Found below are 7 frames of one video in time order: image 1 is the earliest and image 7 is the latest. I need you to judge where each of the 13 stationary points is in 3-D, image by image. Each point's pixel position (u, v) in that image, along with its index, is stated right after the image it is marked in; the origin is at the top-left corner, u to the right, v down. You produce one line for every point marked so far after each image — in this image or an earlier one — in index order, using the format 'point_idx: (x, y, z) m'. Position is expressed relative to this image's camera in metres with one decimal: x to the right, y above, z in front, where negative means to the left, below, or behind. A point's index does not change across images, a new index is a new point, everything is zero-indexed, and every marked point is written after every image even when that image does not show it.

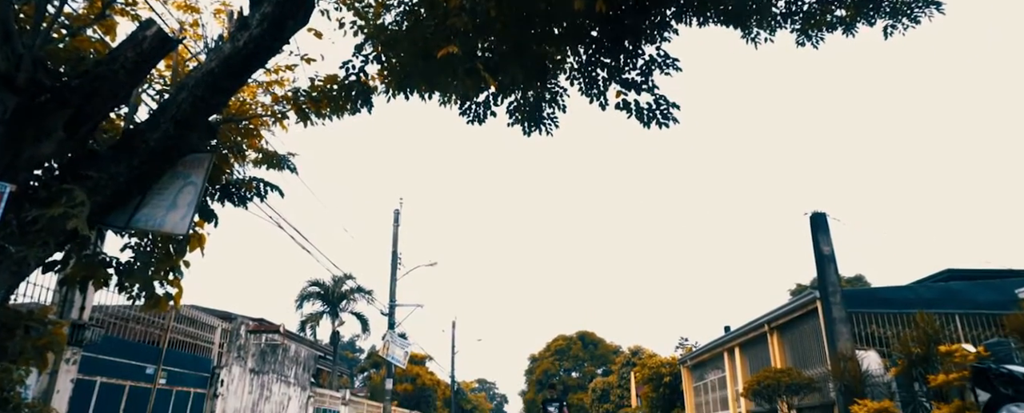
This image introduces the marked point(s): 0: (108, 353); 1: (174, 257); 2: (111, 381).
0: (-5.9, -2.1, +10.0) m
1: (-3.5, -0.5, +7.1) m
2: (-5.9, -2.6, +10.1) m
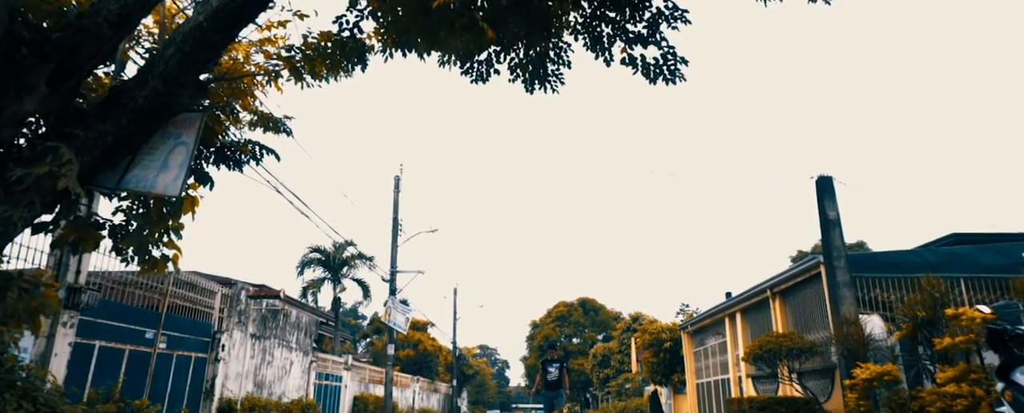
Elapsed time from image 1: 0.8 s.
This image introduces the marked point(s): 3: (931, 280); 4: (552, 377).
0: (-5.9, -1.6, +10.0) m
1: (-3.5, -0.1, +6.9) m
2: (-5.9, -2.0, +10.1) m
3: (+5.8, -1.0, +9.5) m
4: (+0.7, -2.6, +10.6) m
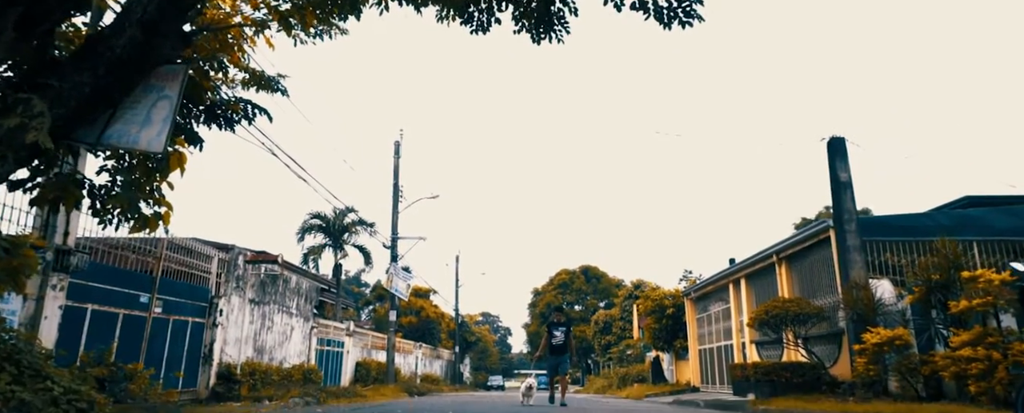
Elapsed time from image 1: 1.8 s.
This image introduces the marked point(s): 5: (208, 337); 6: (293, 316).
0: (-5.9, -1.0, +9.7) m
1: (-3.5, +0.3, +6.6) m
2: (-5.9, -1.5, +9.9) m
3: (+5.9, -0.5, +9.2) m
4: (+0.7, -2.0, +10.4) m
5: (-6.0, -2.6, +13.5) m
6: (-6.0, -3.0, +18.7) m
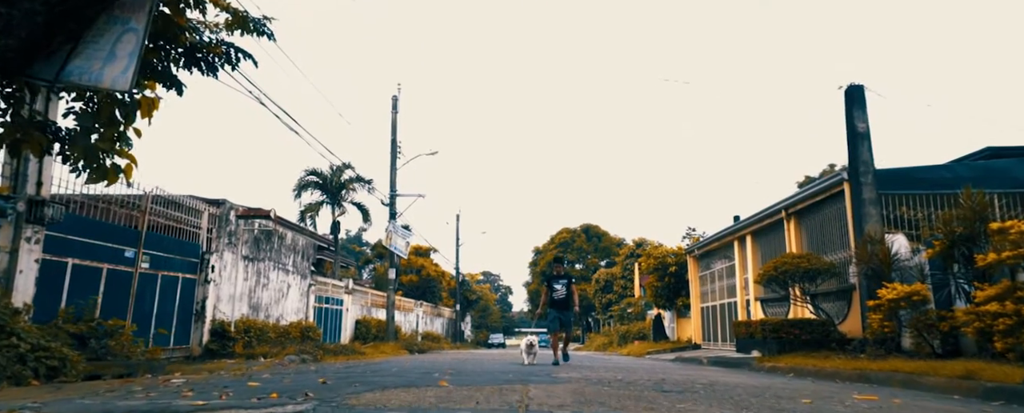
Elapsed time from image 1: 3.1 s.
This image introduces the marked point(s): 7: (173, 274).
0: (-5.9, -0.4, +9.3) m
1: (-3.5, +0.8, +6.1) m
2: (-5.9, -0.8, +9.4) m
3: (+5.9, +0.2, +8.7) m
4: (+0.7, -1.3, +10.0) m
5: (-6.0, -1.7, +13.1) m
6: (-6.0, -1.8, +18.3) m
7: (-6.0, -1.2, +12.0) m
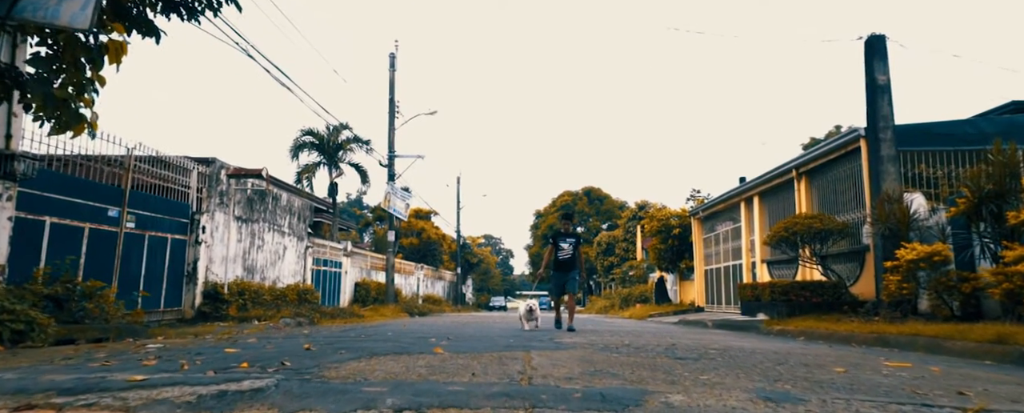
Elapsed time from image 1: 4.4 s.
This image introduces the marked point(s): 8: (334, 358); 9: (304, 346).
0: (-5.9, +0.2, +8.8) m
1: (-3.5, +1.2, +5.6) m
2: (-5.9, -0.2, +9.0) m
3: (+5.9, +0.7, +8.2) m
4: (+0.7, -0.7, +9.6) m
5: (-5.9, -0.9, +12.7) m
6: (-5.9, -0.8, +17.9) m
7: (-5.9, -0.5, +11.6) m
8: (-1.1, -0.9, +4.0) m
9: (-1.6, -1.1, +5.3) m
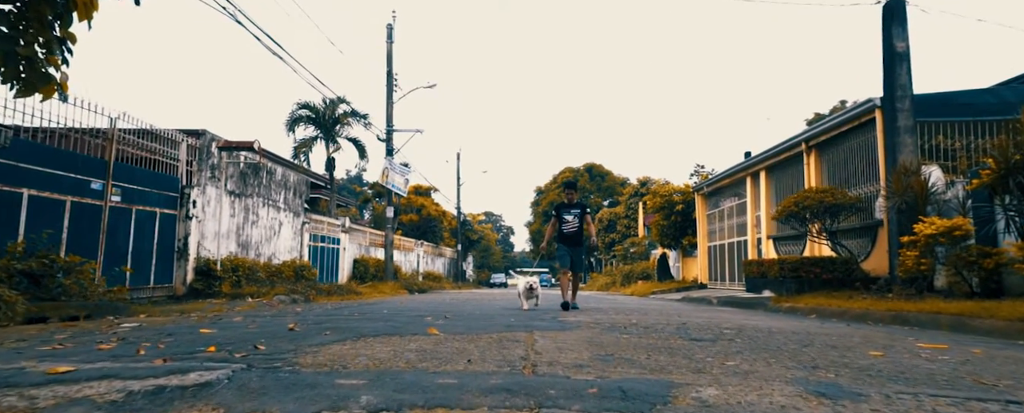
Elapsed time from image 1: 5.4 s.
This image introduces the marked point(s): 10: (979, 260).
0: (-5.8, +0.5, +8.4) m
1: (-3.5, +1.4, +5.1) m
2: (-5.8, +0.1, +8.6) m
3: (+5.9, +1.0, +7.7) m
4: (+0.7, -0.3, +9.2) m
5: (-5.9, -0.4, +12.3) m
6: (-5.9, -0.1, +17.5) m
7: (-5.9, -0.1, +11.2) m
8: (-1.0, -0.7, +3.7) m
9: (-1.6, -0.9, +4.9) m
10: (+5.8, -0.7, +8.5) m
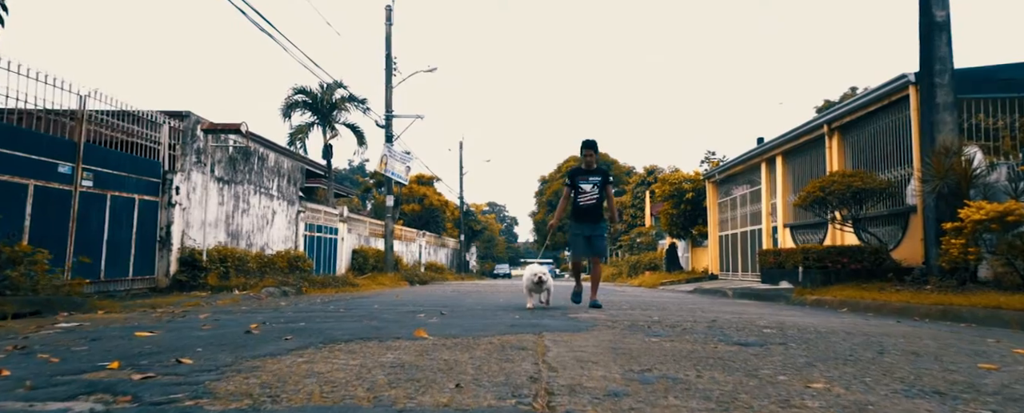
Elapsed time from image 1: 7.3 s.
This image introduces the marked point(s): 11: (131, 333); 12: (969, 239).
0: (-5.8, +0.7, +7.6) m
1: (-3.4, +1.6, +4.3) m
2: (-5.8, +0.3, +7.8) m
3: (+5.9, +1.2, +6.9) m
4: (+0.8, -0.1, +8.4) m
5: (-5.9, -0.2, +11.5) m
6: (-5.8, +0.2, +16.8) m
7: (-5.9, +0.2, +10.4) m
8: (-1.0, -0.6, +2.9) m
9: (-1.6, -0.7, +4.1) m
10: (+5.9, -0.5, +7.7) m
11: (-2.1, -0.7, +3.7) m
12: (+5.5, -0.4, +8.2) m
